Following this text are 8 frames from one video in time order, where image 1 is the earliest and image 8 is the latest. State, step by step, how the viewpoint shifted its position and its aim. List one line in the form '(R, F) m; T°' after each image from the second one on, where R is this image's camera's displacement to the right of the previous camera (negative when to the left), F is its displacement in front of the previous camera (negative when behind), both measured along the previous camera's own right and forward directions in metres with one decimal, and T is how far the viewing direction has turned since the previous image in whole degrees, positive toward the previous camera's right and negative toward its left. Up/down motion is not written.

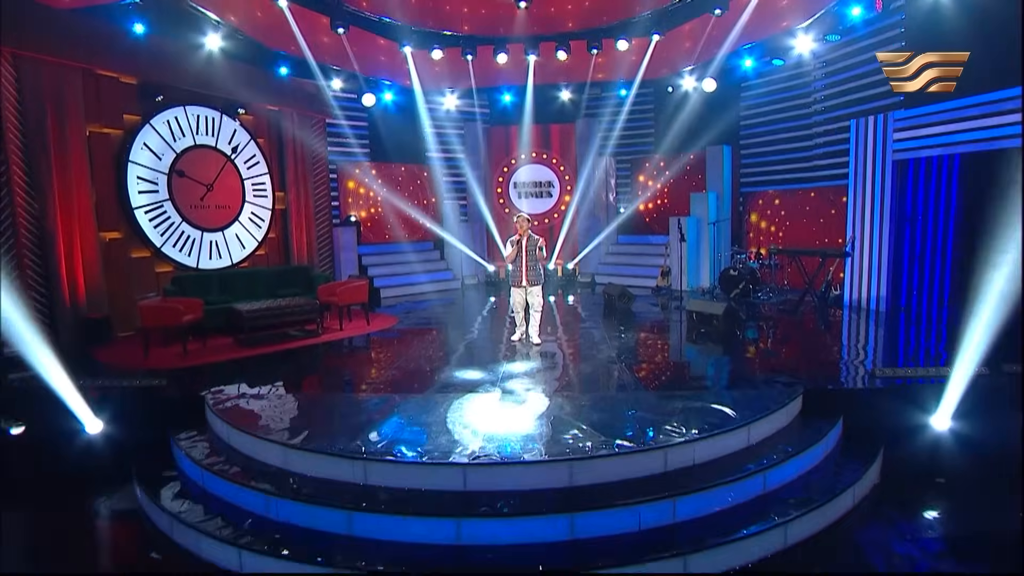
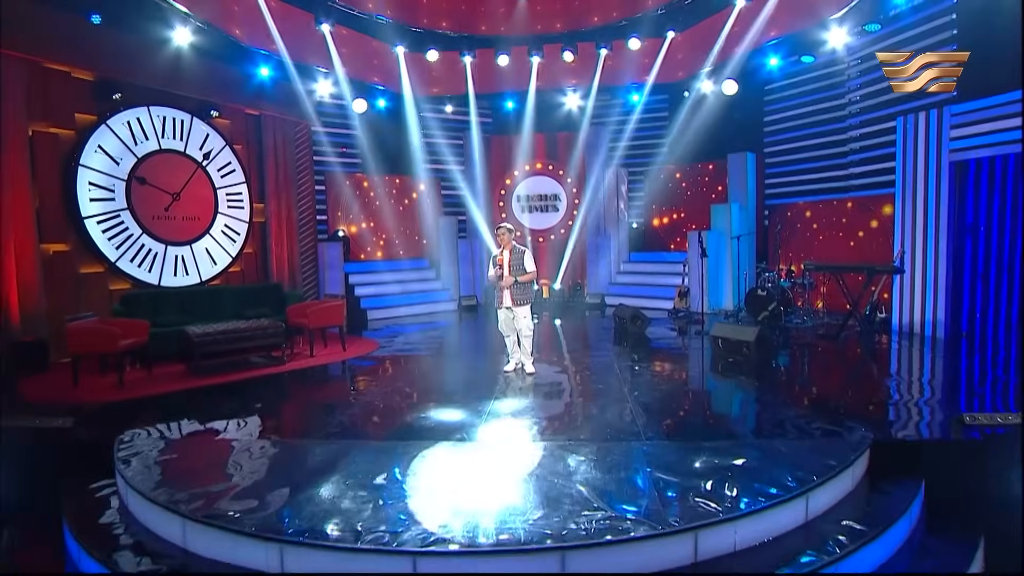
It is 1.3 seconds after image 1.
(+0.2, +1.0) m; -1°
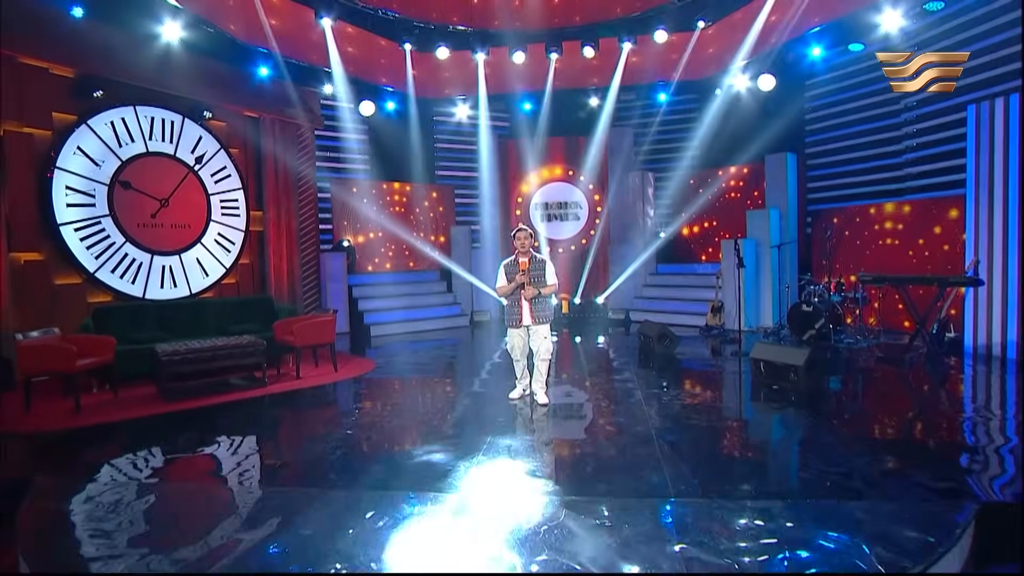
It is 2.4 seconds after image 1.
(+0.2, +0.8) m; -2°
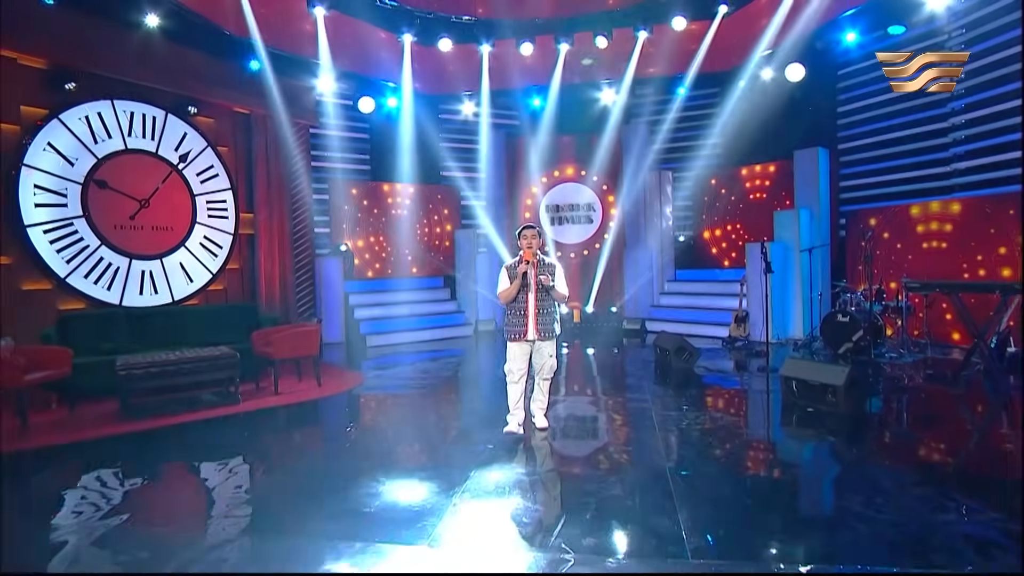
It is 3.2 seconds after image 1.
(+0.2, +0.6) m; -2°
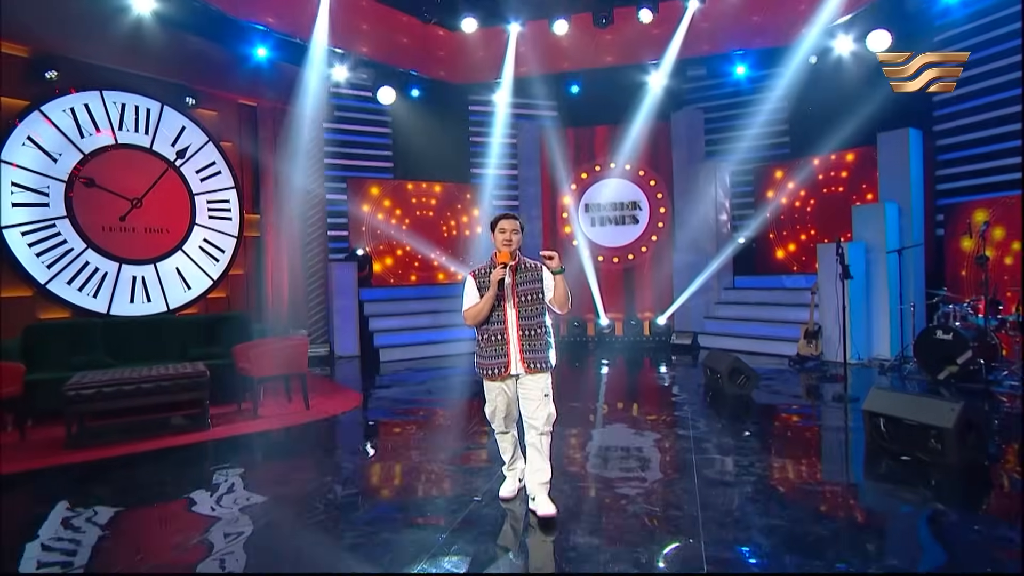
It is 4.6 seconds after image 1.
(+0.4, +1.0) m; -5°
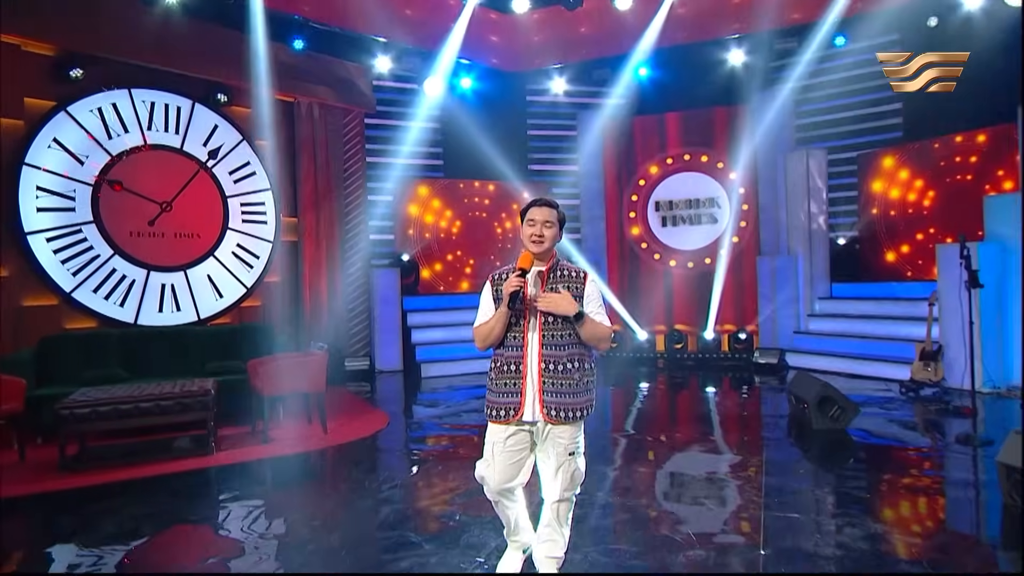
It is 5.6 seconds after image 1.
(+0.3, +0.8) m; -8°
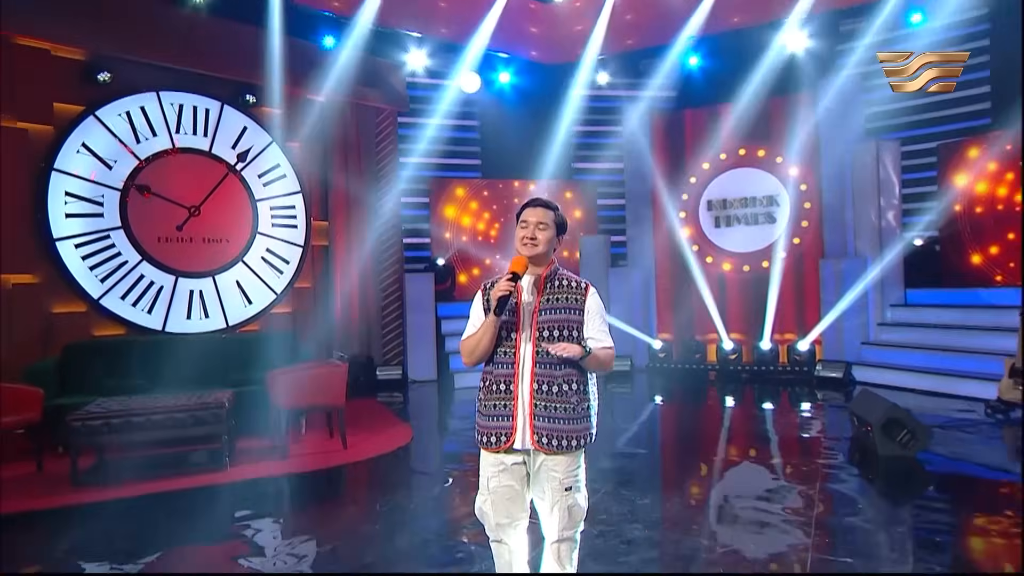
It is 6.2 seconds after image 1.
(+0.2, +0.4) m; -5°
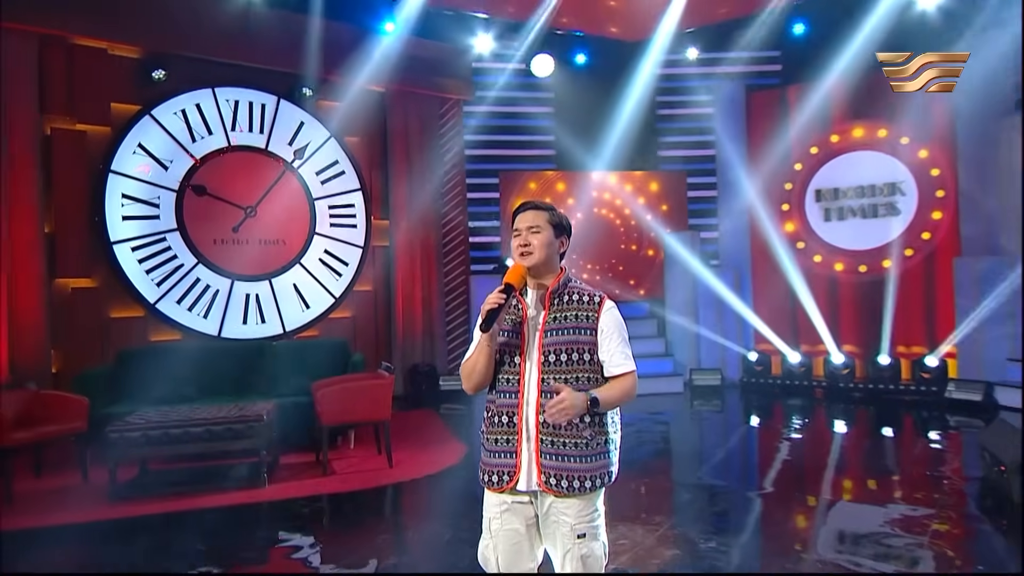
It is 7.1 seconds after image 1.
(+0.2, +0.6) m; -8°
